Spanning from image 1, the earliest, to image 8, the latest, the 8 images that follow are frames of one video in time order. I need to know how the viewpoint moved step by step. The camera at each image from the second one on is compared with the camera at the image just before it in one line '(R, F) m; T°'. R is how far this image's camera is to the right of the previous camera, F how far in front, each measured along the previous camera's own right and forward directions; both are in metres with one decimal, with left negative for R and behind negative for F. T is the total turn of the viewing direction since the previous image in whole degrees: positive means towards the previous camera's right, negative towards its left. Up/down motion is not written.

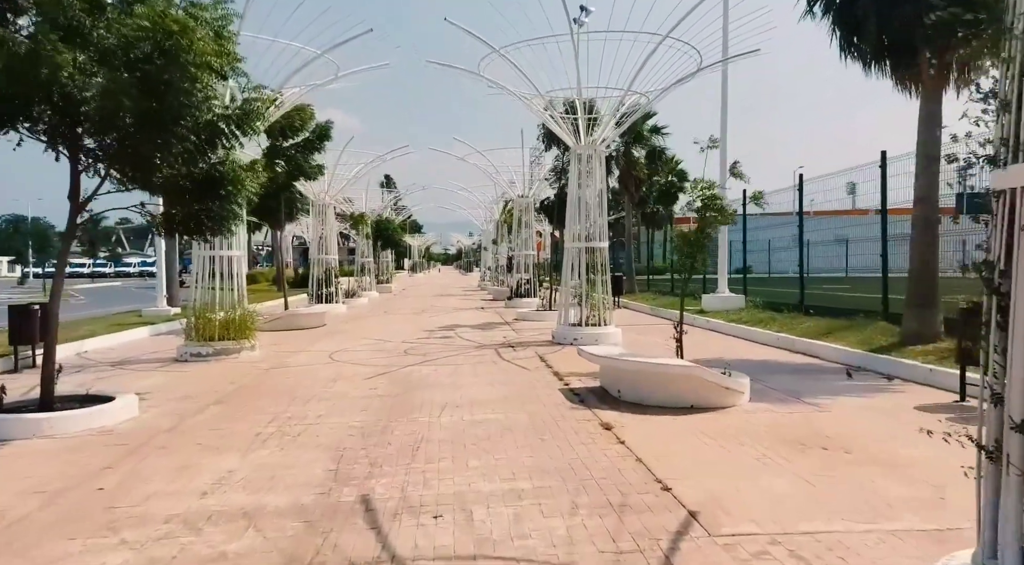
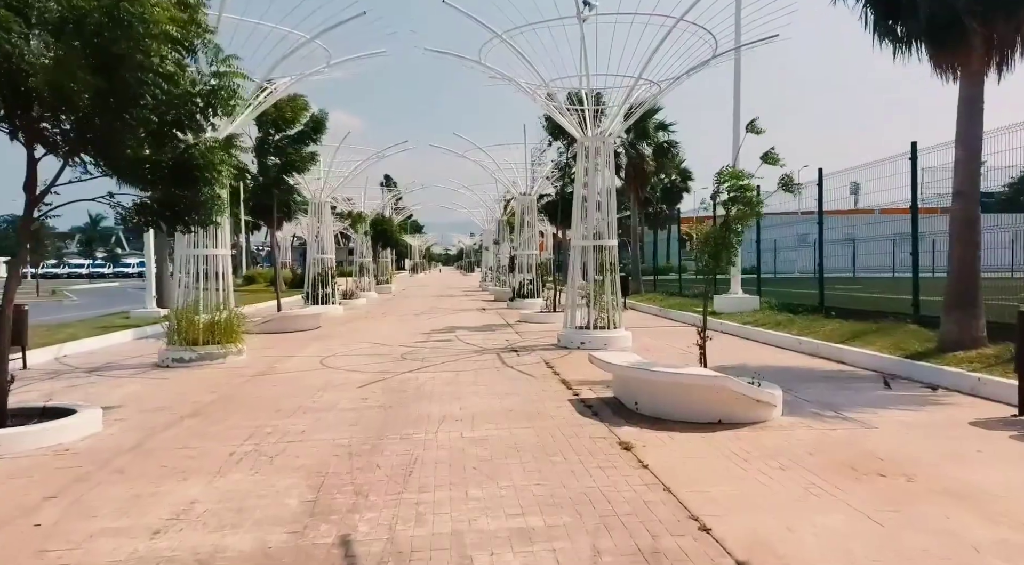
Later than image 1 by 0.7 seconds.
(0.0, +0.8) m; 0°
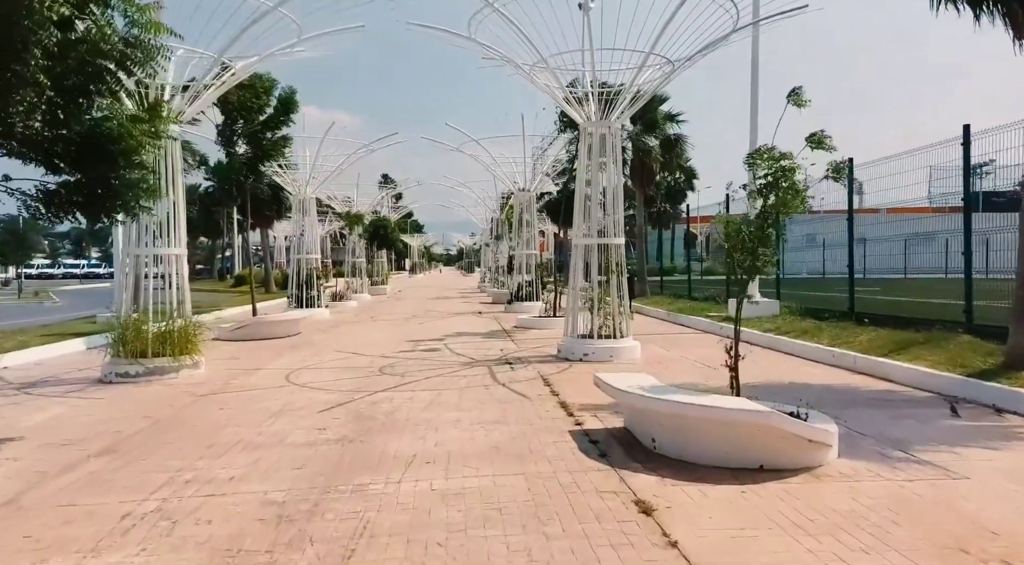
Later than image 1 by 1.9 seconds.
(+0.1, +1.5) m; 0°
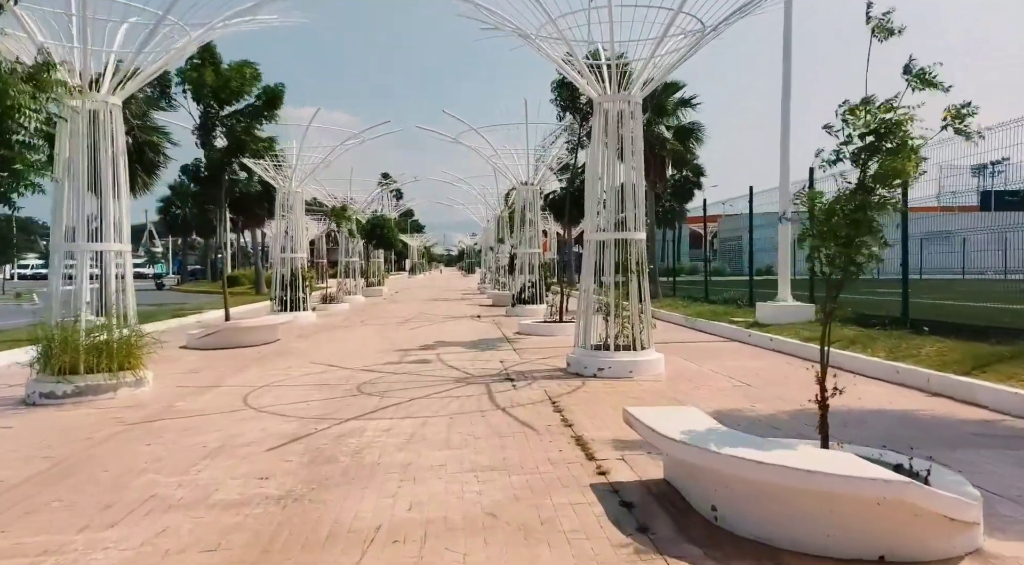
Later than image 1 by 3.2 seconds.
(0.0, +1.7) m; 0°
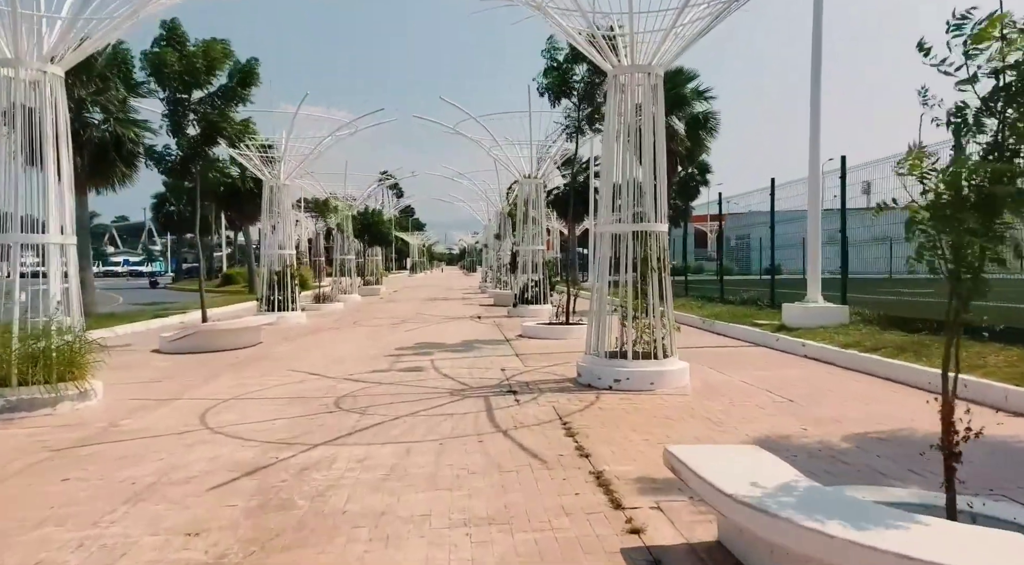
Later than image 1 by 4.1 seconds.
(0.0, +1.3) m; 0°
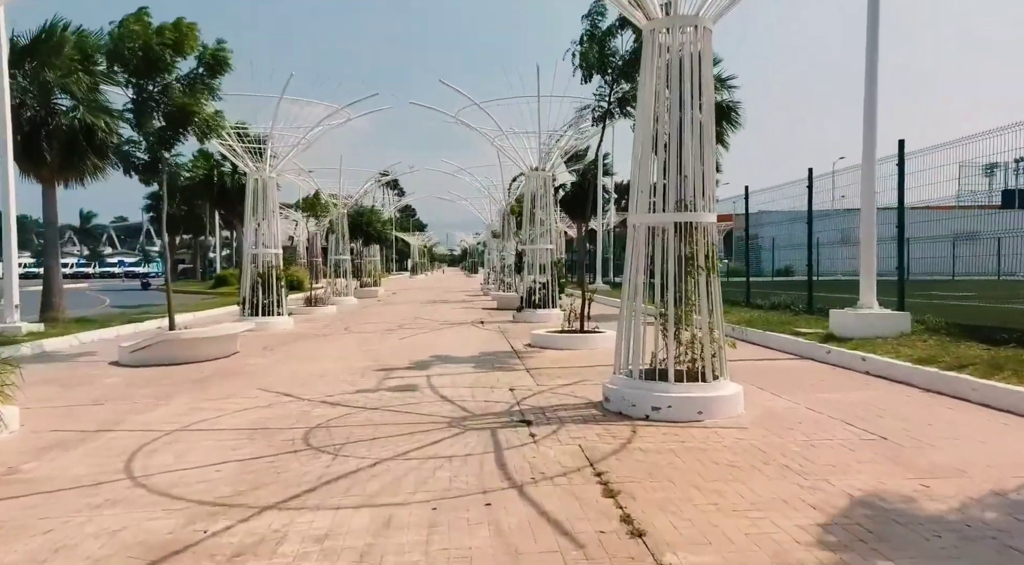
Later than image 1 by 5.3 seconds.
(-0.1, +1.7) m; 0°
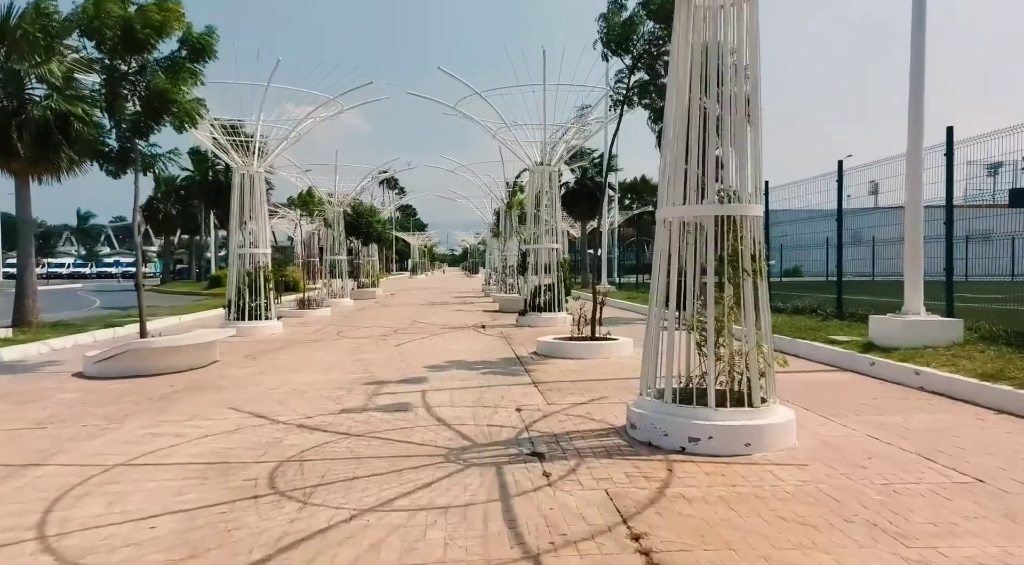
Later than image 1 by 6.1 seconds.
(-0.1, +1.1) m; 0°
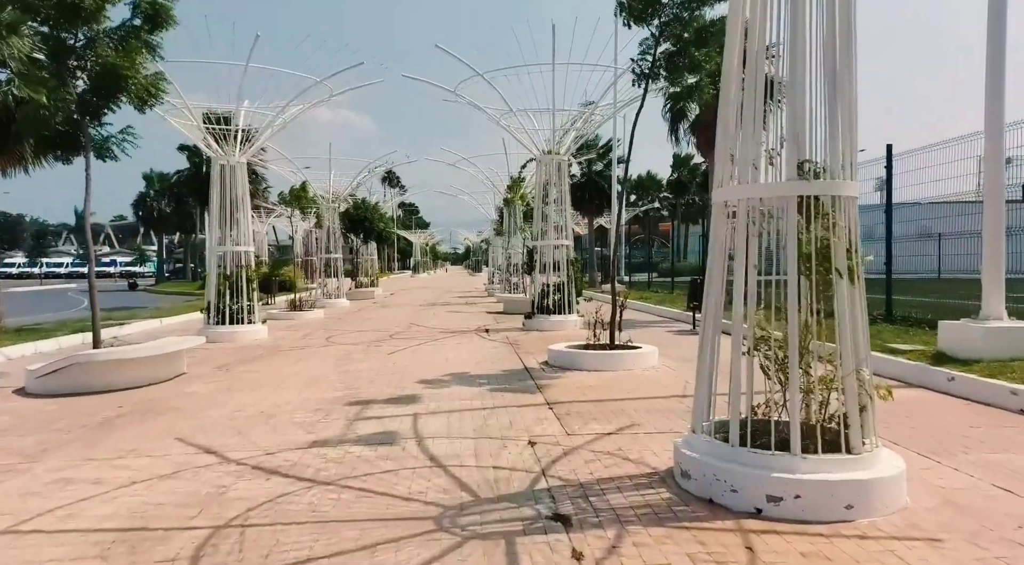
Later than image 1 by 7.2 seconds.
(-0.1, +1.5) m; 0°
